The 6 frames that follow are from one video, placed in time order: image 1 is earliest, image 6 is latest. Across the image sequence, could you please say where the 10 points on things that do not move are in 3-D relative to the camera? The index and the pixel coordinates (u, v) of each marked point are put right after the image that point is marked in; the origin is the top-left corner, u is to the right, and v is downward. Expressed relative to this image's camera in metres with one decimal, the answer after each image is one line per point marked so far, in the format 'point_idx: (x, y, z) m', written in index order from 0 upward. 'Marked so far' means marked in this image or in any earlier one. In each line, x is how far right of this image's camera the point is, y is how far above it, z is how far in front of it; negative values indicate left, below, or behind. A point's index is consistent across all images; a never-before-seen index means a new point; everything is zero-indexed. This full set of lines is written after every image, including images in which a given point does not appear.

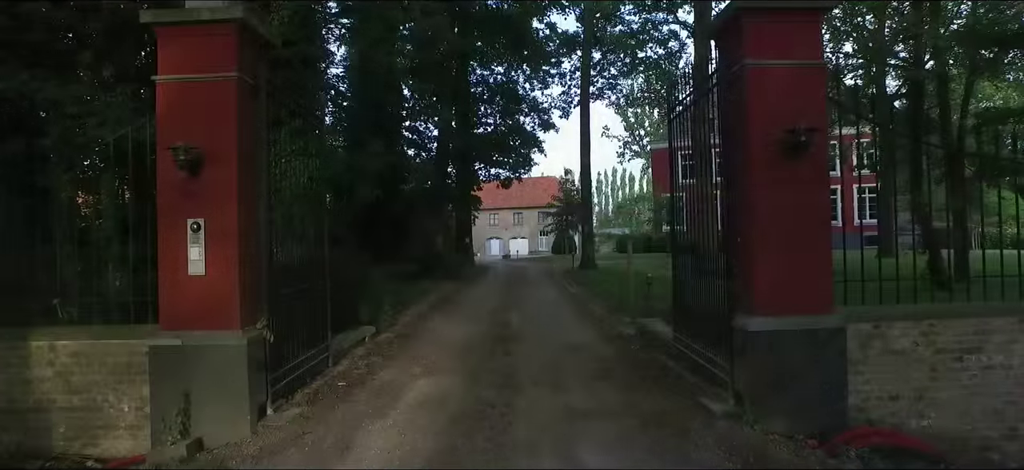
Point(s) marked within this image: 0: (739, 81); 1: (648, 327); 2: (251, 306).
0: (+1.6, +1.1, +5.2) m
1: (+1.8, -1.2, +9.4) m
2: (-1.9, -0.5, +5.2) m
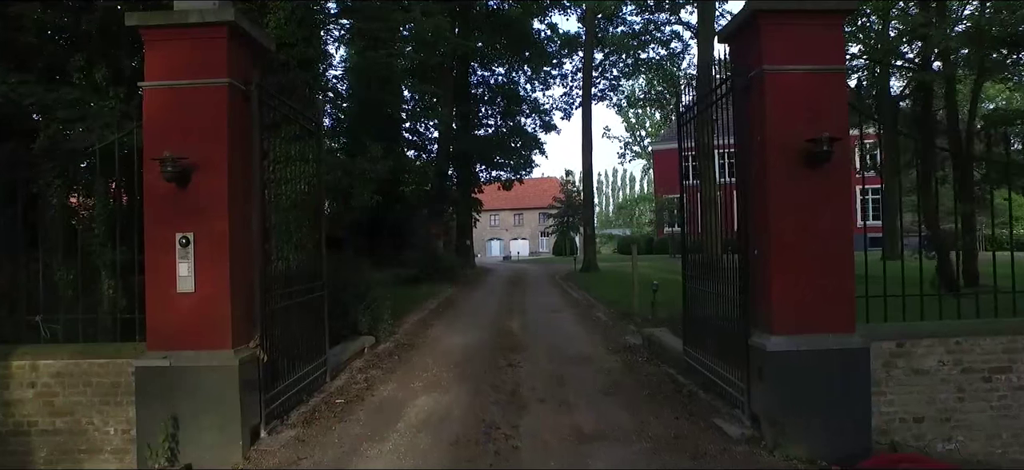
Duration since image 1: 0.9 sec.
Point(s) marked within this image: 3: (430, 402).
0: (+1.7, +1.0, +4.9) m
1: (+1.8, -1.3, +9.1) m
2: (-1.8, -0.6, +4.9) m
3: (-0.7, -1.5, +6.3) m
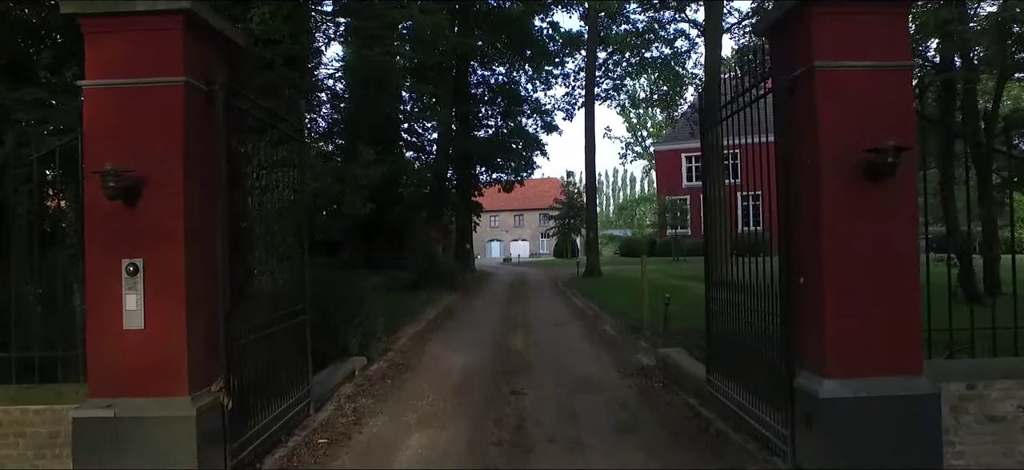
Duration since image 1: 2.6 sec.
0: (+1.7, +0.9, +4.2) m
1: (+1.8, -1.4, +8.4) m
2: (-1.8, -0.8, +4.2) m
3: (-0.7, -1.6, +5.6) m
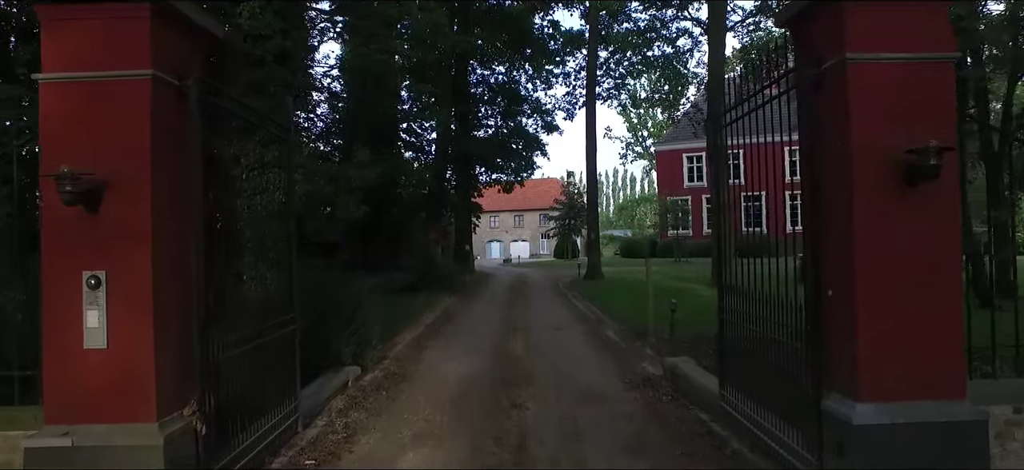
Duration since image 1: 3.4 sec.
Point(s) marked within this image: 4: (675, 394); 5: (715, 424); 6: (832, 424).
0: (+1.7, +0.8, +3.8) m
1: (+1.8, -1.5, +8.0) m
2: (-1.8, -0.8, +3.9) m
3: (-0.7, -1.7, +5.2) m
4: (+1.6, -1.6, +7.2) m
5: (+1.7, -1.6, +6.1) m
6: (+1.7, -1.0, +3.8) m
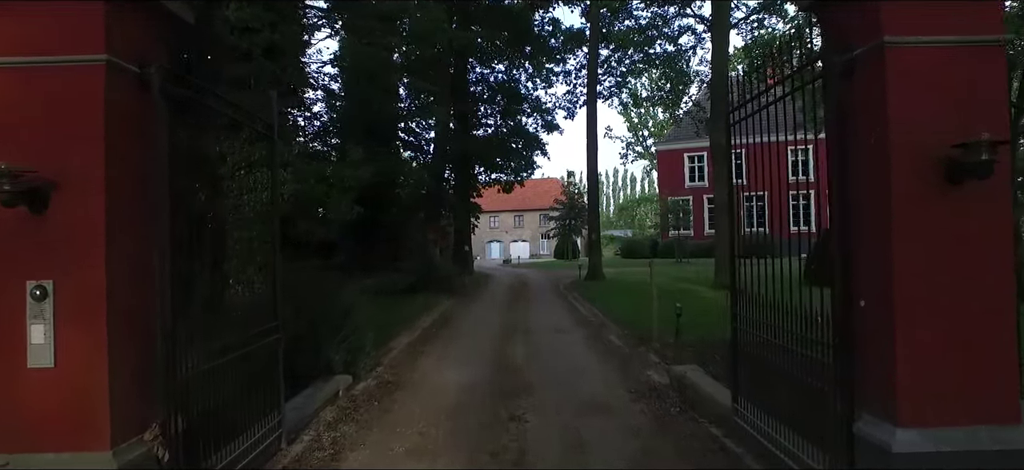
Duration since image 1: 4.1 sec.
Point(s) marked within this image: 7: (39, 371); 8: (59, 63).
0: (+1.7, +0.8, +3.4) m
1: (+1.8, -1.5, +7.6) m
2: (-1.8, -0.8, +3.5) m
3: (-0.7, -1.7, +4.8) m
4: (+1.6, -1.6, +6.8) m
5: (+1.7, -1.6, +5.7) m
6: (+1.7, -1.0, +3.4) m
7: (-2.1, -0.6, +3.2) m
8: (-2.0, +0.8, +3.2) m
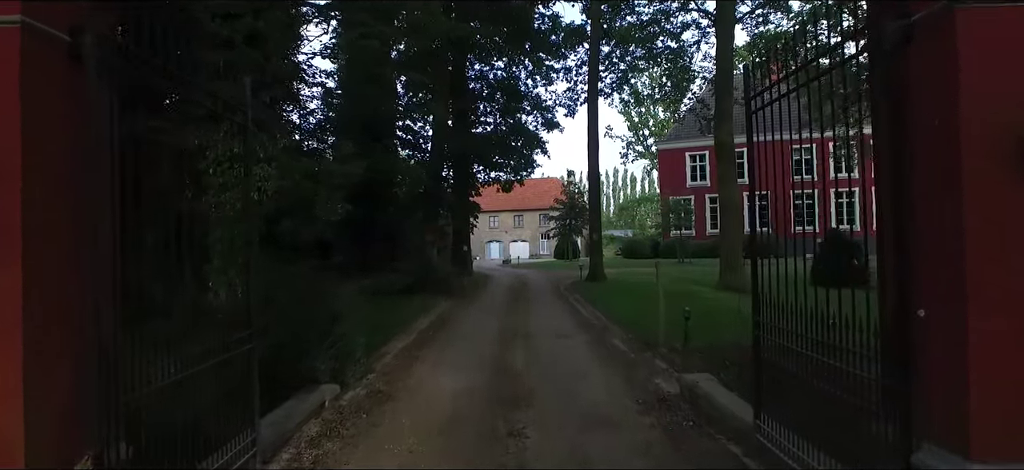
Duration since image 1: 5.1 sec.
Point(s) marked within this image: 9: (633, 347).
0: (+1.7, +0.8, +2.9) m
1: (+1.8, -1.5, +7.1) m
2: (-1.8, -0.8, +2.9) m
3: (-0.7, -1.7, +4.3) m
4: (+1.6, -1.6, +6.3) m
5: (+1.7, -1.6, +5.2) m
6: (+1.7, -1.0, +2.9) m
7: (-2.1, -0.6, +2.7) m
8: (-2.0, +0.8, +2.7) m
9: (+1.8, -1.7, +10.6) m
